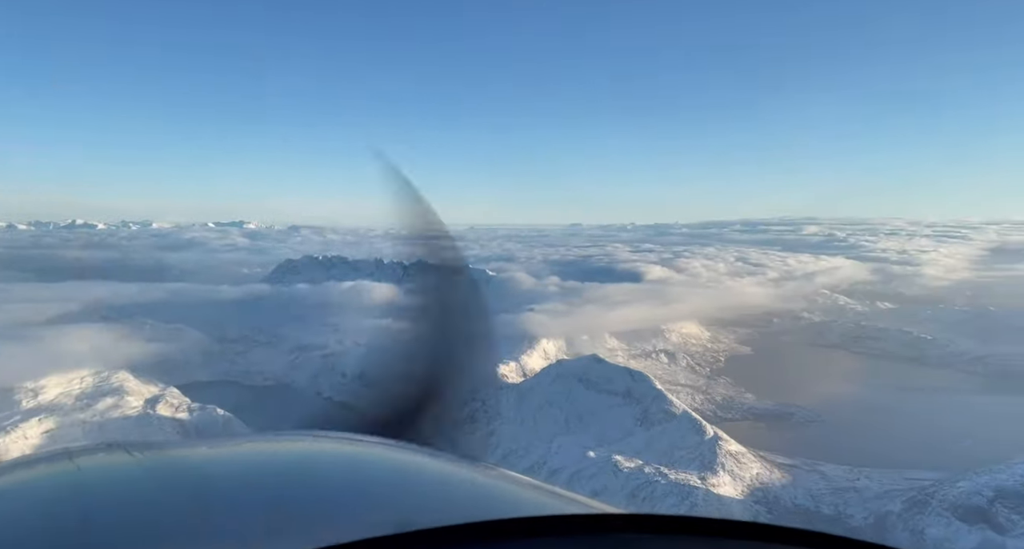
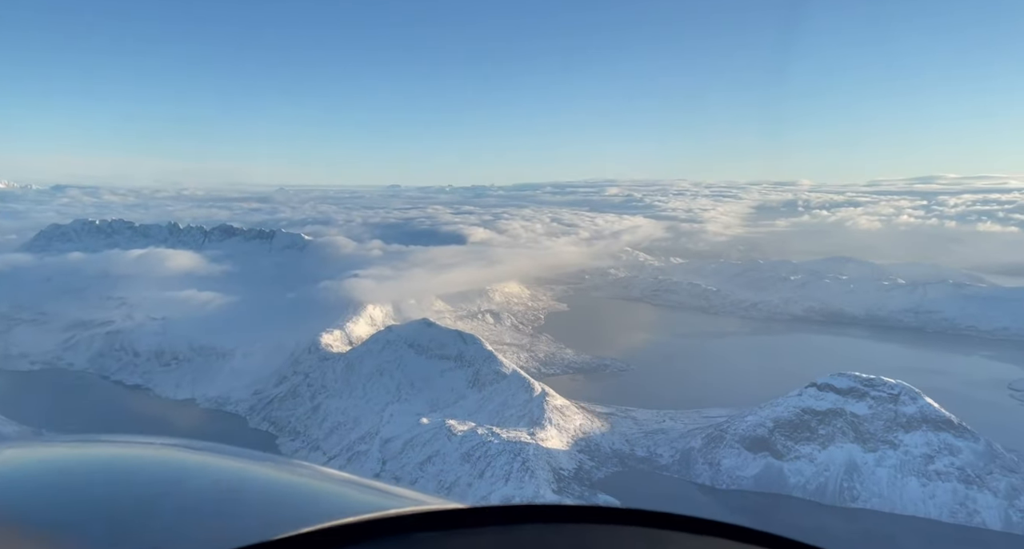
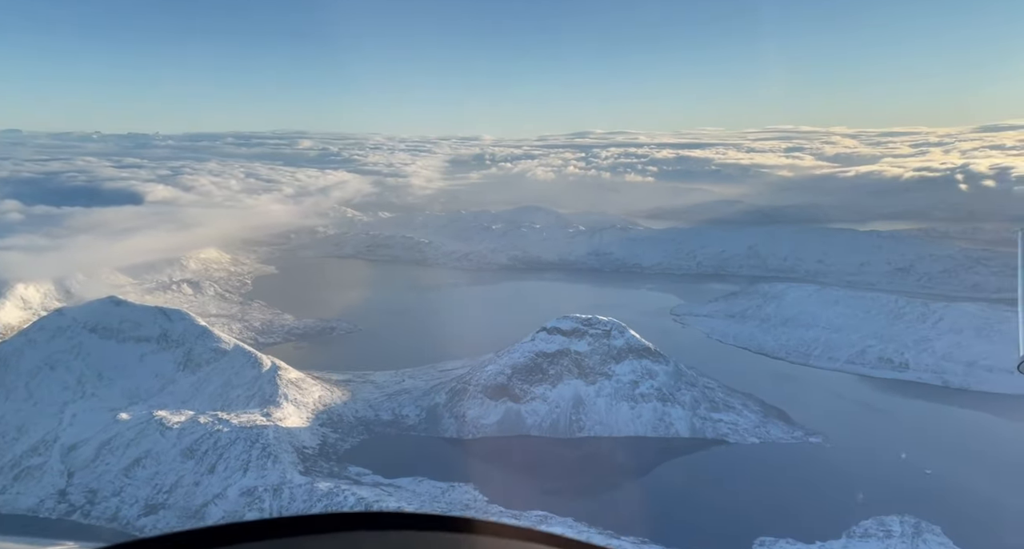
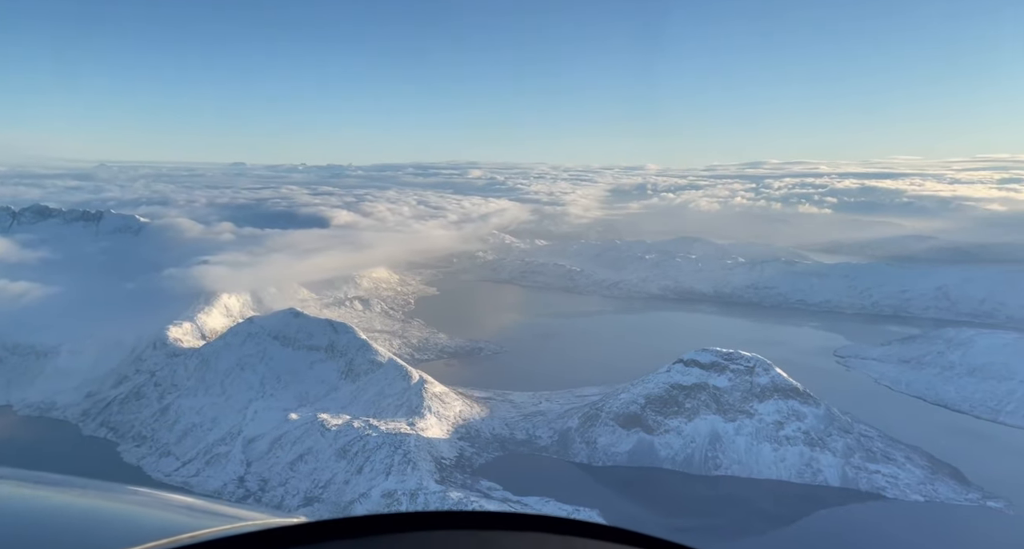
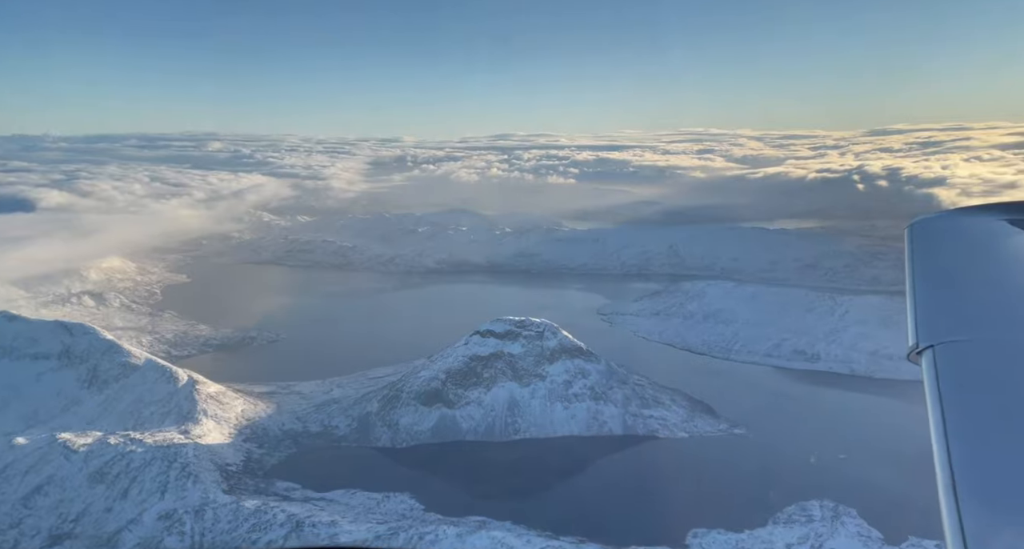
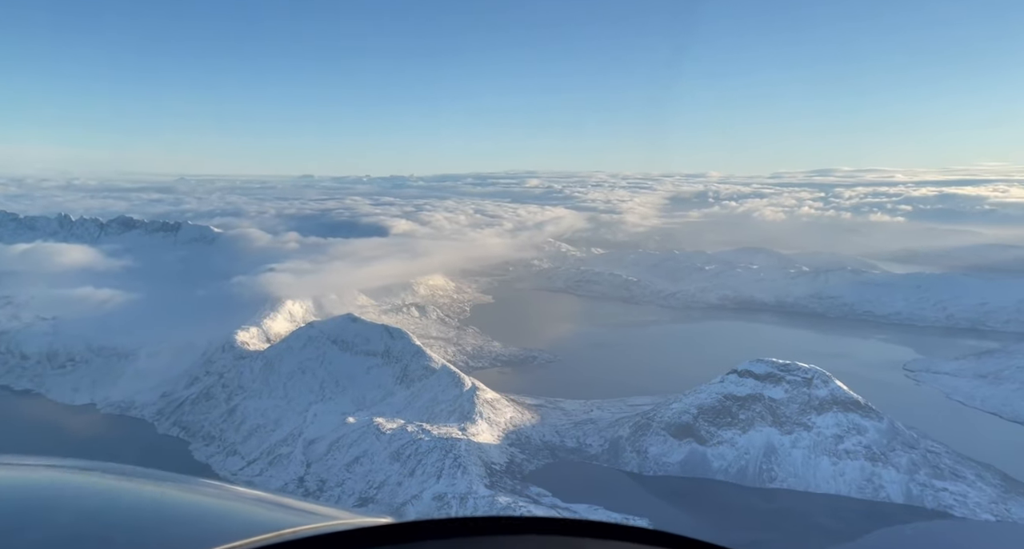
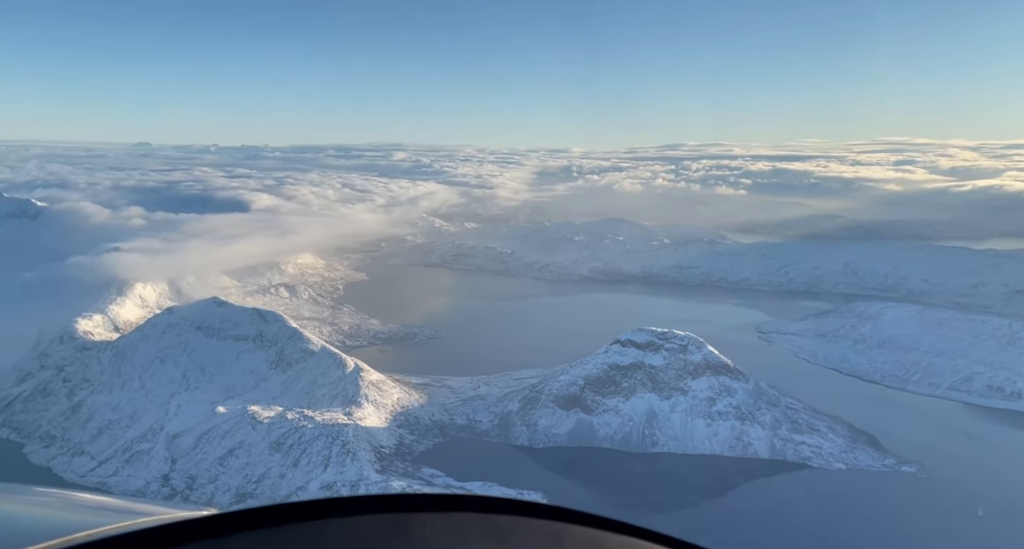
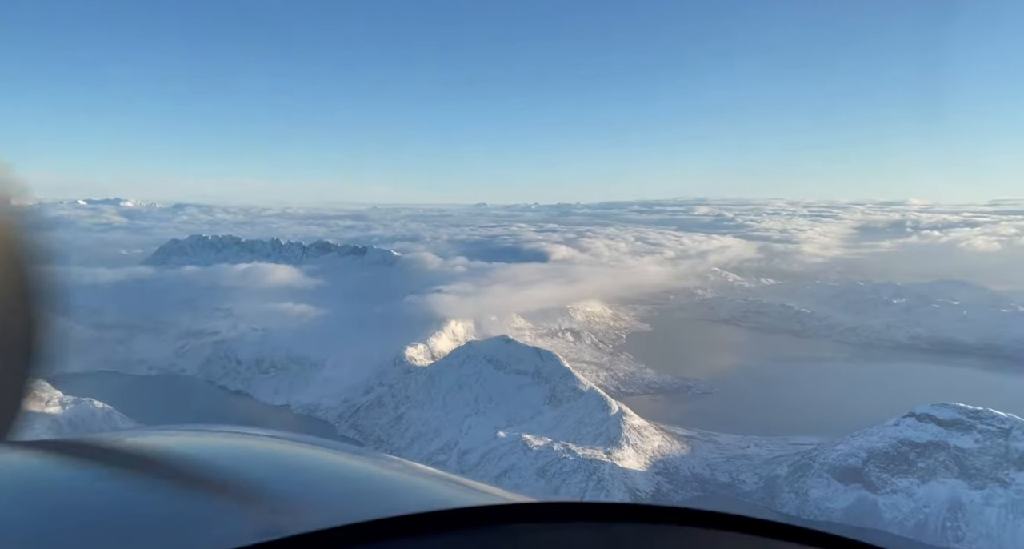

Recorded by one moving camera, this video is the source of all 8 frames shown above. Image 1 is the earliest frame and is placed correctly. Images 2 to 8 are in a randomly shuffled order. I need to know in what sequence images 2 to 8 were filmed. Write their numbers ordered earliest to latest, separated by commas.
8, 2, 6, 4, 7, 3, 5
